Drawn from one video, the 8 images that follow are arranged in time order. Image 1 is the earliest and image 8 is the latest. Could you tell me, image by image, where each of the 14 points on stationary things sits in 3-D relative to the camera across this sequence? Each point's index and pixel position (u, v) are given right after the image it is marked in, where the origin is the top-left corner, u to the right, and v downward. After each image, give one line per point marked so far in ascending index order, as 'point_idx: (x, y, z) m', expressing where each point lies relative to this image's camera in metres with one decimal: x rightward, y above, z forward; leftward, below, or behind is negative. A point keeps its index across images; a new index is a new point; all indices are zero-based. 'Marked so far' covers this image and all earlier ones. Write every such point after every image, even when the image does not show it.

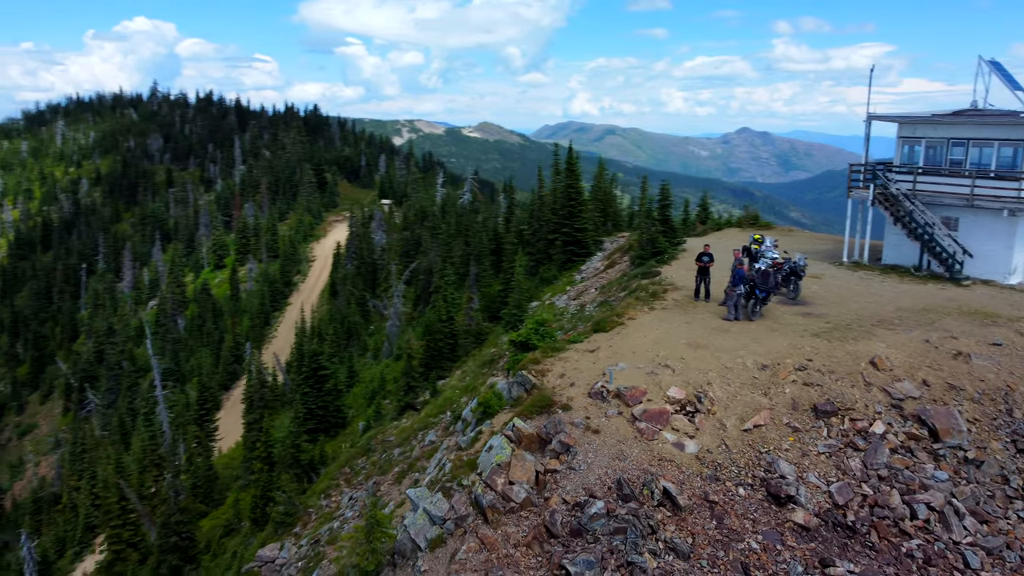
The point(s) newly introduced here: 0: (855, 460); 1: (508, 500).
0: (+6.4, -3.2, +11.8) m
1: (-0.1, -3.5, +10.4) m
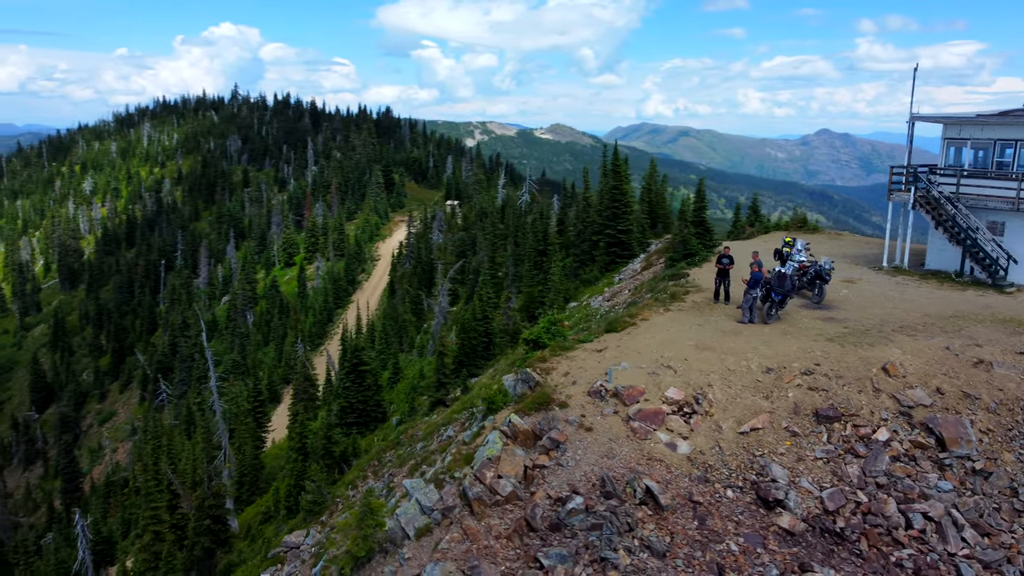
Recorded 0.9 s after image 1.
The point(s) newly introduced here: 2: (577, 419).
0: (+6.2, -3.3, +11.7) m
1: (-0.3, -3.5, +10.8) m
2: (+1.2, -2.5, +12.3) m
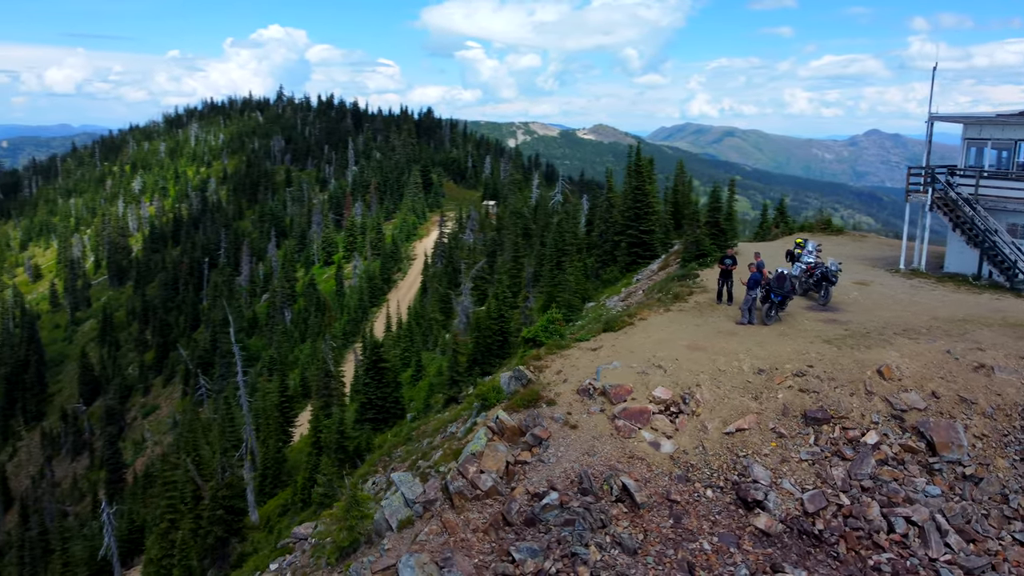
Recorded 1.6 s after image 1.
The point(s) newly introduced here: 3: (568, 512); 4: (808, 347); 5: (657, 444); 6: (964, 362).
0: (+5.9, -3.3, +11.6) m
1: (-0.6, -3.5, +11.0) m
2: (+1.0, -2.5, +12.5) m
3: (+0.9, -3.6, +10.2) m
4: (+6.7, -1.3, +14.5) m
5: (+2.7, -2.9, +11.9) m
6: (+9.8, -1.6, +13.9) m
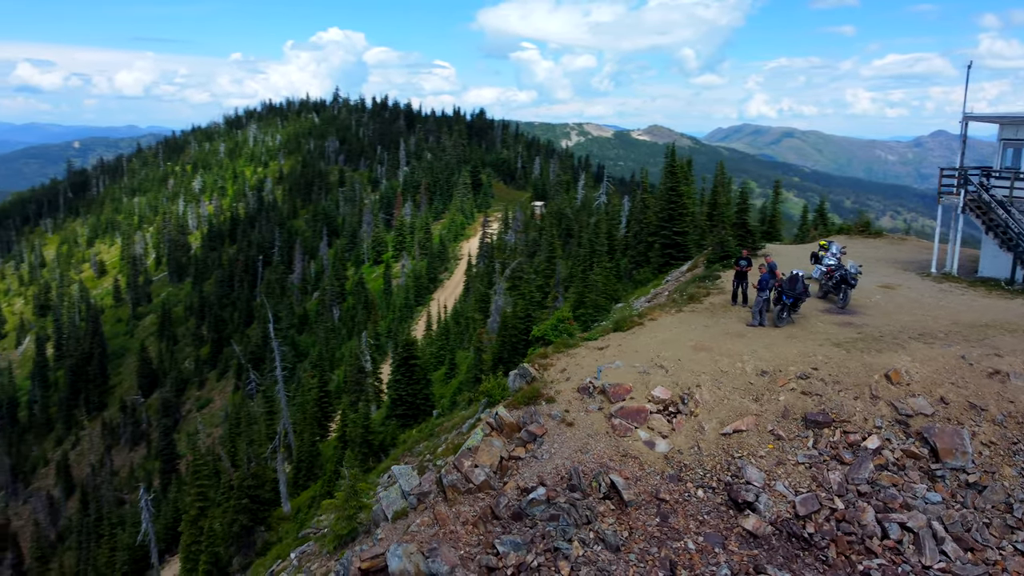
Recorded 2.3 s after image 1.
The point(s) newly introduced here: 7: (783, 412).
0: (+5.8, -3.3, +11.5) m
1: (-0.8, -3.4, +11.3) m
2: (+1.0, -2.5, +12.7) m
3: (+0.7, -3.6, +10.5) m
4: (+6.8, -1.4, +14.4) m
5: (+2.6, -2.9, +12.0) m
6: (+9.9, -1.7, +13.5) m
7: (+5.3, -2.5, +12.6) m
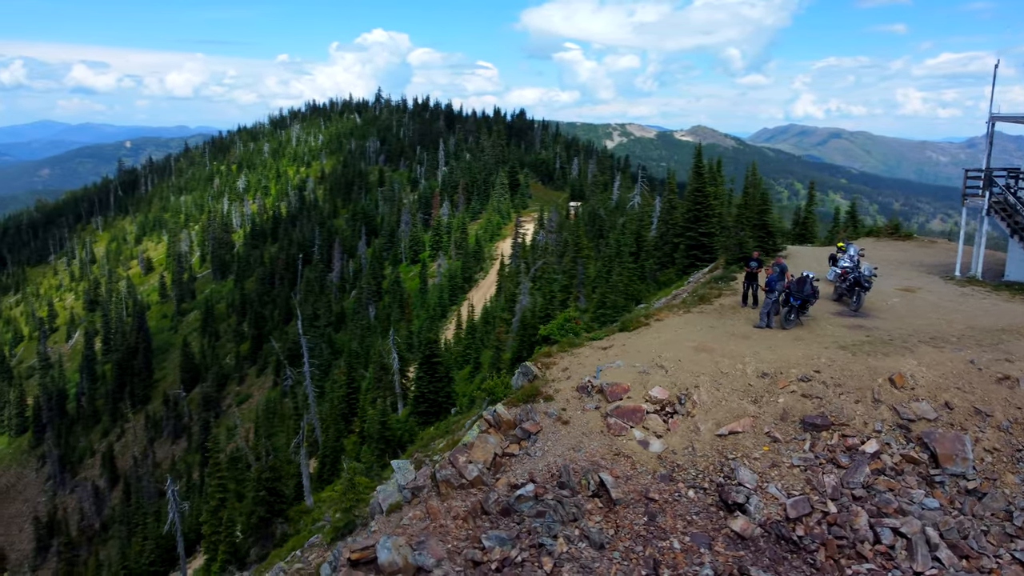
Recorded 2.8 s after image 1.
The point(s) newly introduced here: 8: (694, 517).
0: (+5.7, -3.4, +11.4) m
1: (-0.9, -3.4, +11.6) m
2: (+0.9, -2.5, +12.8) m
3: (+0.5, -3.6, +10.6) m
4: (+6.9, -1.4, +14.2) m
5: (+2.5, -2.9, +12.0) m
6: (+9.8, -1.8, +13.2) m
7: (+5.3, -2.5, +12.5) m
8: (+3.1, -3.8, +10.7) m
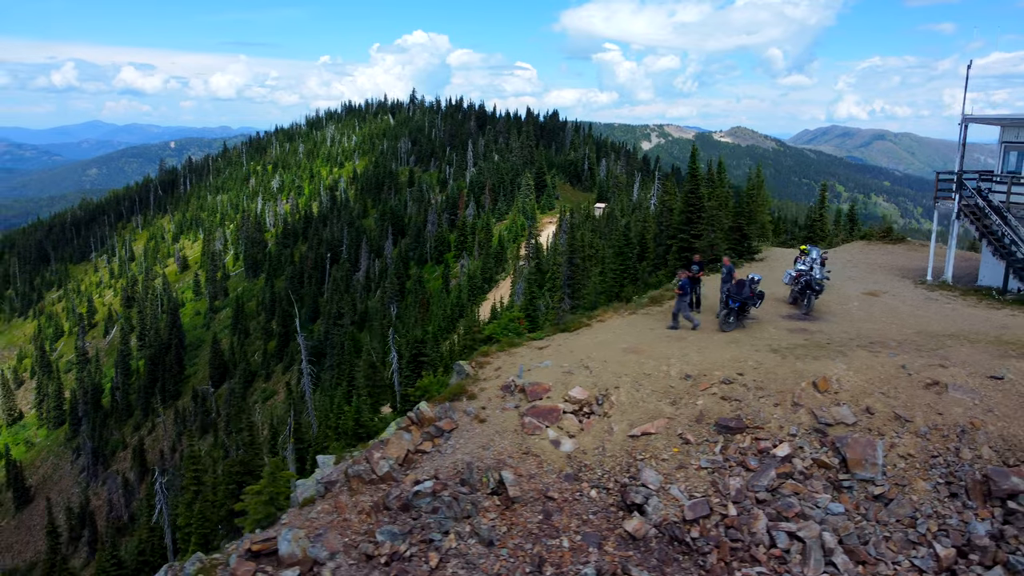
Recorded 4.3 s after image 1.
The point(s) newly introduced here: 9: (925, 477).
0: (+4.0, -3.4, +11.3) m
1: (-2.6, -3.4, +11.8) m
2: (-0.7, -2.5, +13.0) m
3: (-1.2, -3.6, +10.8) m
4: (+5.3, -1.5, +14.1) m
5: (+0.9, -2.9, +12.1) m
6: (+8.2, -1.8, +13.0) m
7: (+3.6, -2.5, +12.5) m
8: (+1.3, -3.8, +10.7) m
9: (+7.1, -3.3, +11.1) m
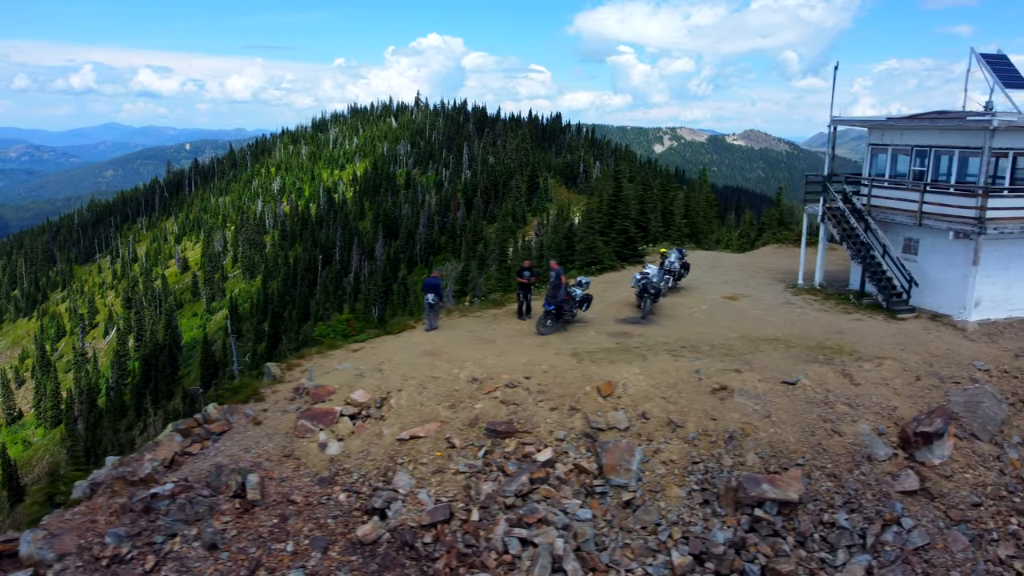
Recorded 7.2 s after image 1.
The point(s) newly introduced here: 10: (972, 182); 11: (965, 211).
0: (-0.4, -3.4, +11.2) m
1: (-7.0, -3.4, +11.7) m
2: (-5.1, -2.5, +12.9) m
3: (-5.6, -3.6, +10.7) m
4: (+0.9, -1.5, +14.0) m
5: (-3.5, -2.9, +12.0) m
6: (+3.9, -1.9, +12.8) m
7: (-0.7, -2.6, +12.3) m
8: (-3.1, -3.9, +10.6) m
9: (+2.8, -3.3, +10.9) m
10: (+12.4, +2.9, +17.2) m
11: (+12.1, +2.1, +17.0) m
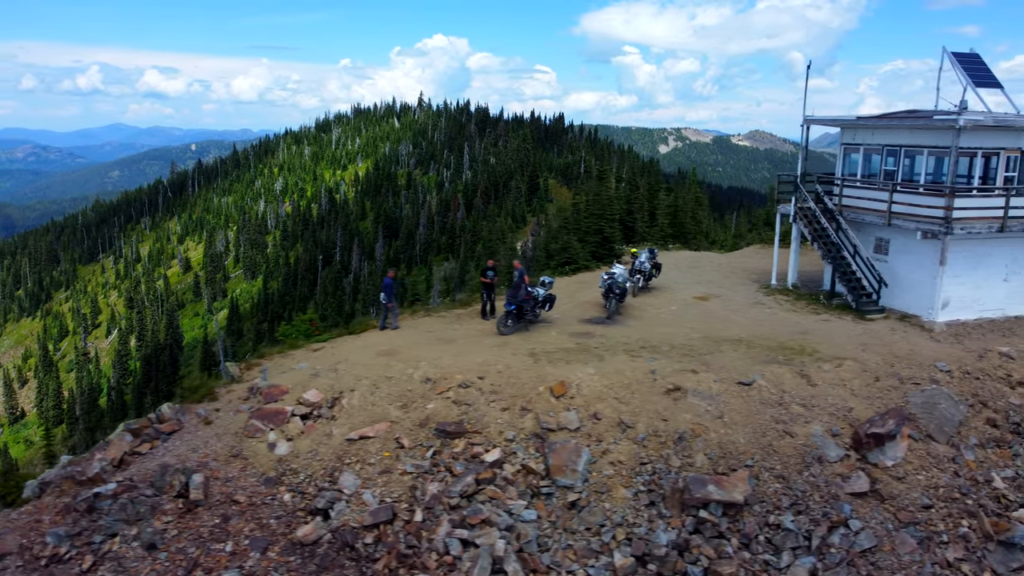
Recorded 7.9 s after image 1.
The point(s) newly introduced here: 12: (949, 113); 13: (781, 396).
0: (-1.3, -3.4, +11.1) m
1: (-7.9, -3.4, +11.7) m
2: (-6.0, -2.5, +12.8) m
3: (-6.5, -3.6, +10.6) m
4: (0.0, -1.5, +13.9) m
5: (-4.4, -2.9, +12.0) m
6: (+2.9, -1.9, +12.8) m
7: (-1.7, -2.6, +12.3) m
8: (-4.0, -3.9, +10.5) m
9: (+1.8, -3.3, +10.9) m
10: (+11.4, +2.8, +17.1) m
11: (+11.1, +2.0, +16.9) m
12: (+12.4, +5.0, +18.1) m
13: (+5.4, -2.2, +12.9) m
